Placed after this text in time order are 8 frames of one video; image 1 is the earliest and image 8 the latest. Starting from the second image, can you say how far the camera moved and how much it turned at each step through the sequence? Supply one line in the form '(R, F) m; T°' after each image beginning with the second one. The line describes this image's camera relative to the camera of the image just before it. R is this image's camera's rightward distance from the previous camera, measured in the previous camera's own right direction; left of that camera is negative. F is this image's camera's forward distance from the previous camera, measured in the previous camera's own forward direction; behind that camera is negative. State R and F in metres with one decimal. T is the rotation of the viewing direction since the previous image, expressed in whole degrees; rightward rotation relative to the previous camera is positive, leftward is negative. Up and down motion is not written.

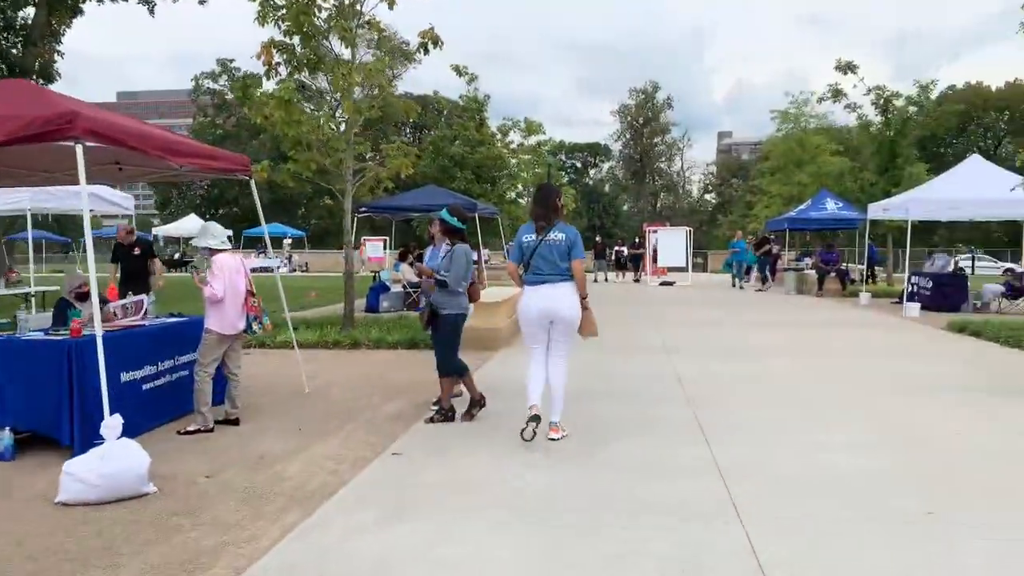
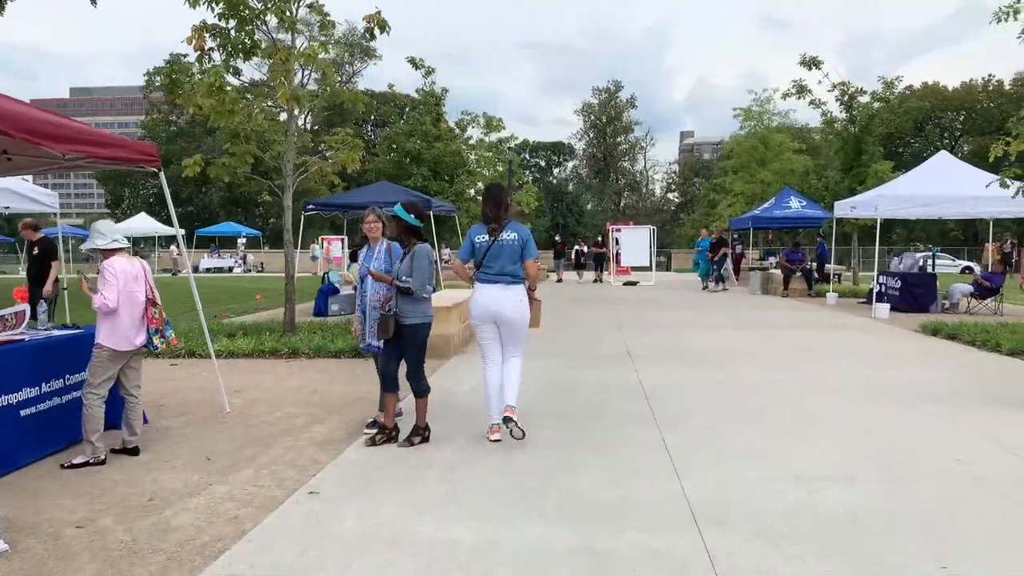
(+0.1, +0.7) m; +2°
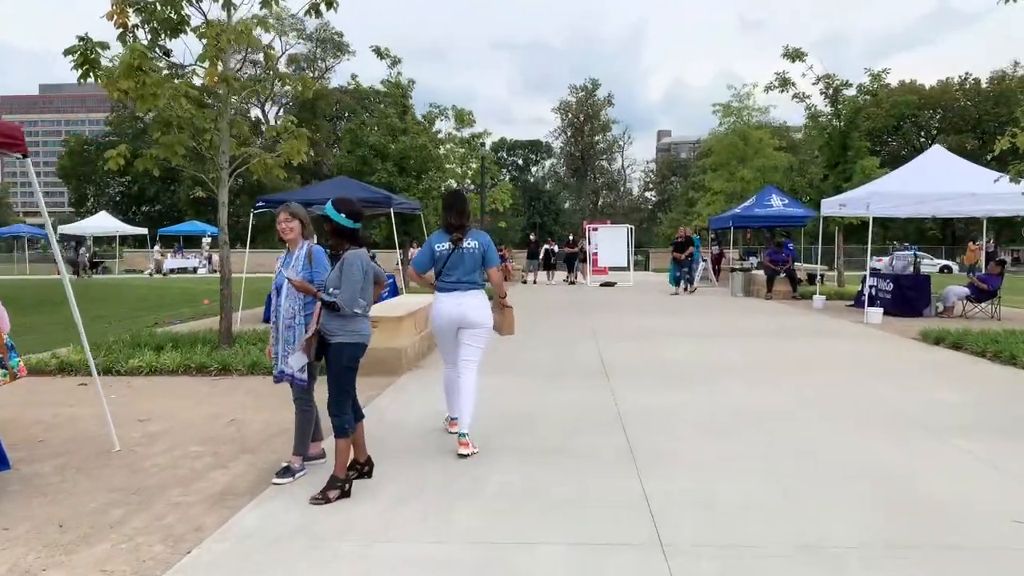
(+0.2, +1.1) m; +2°
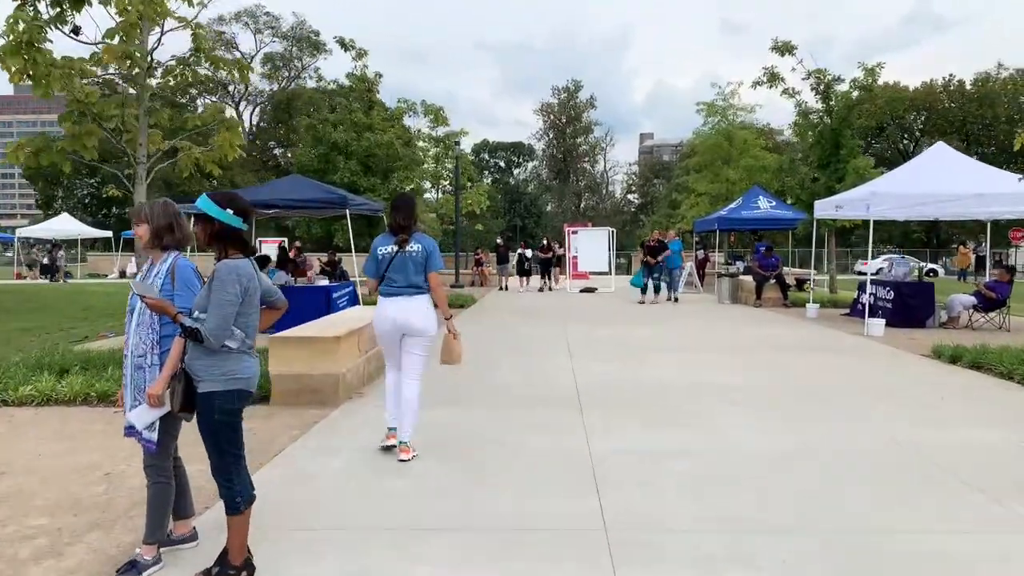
(+0.2, +1.2) m; +1°
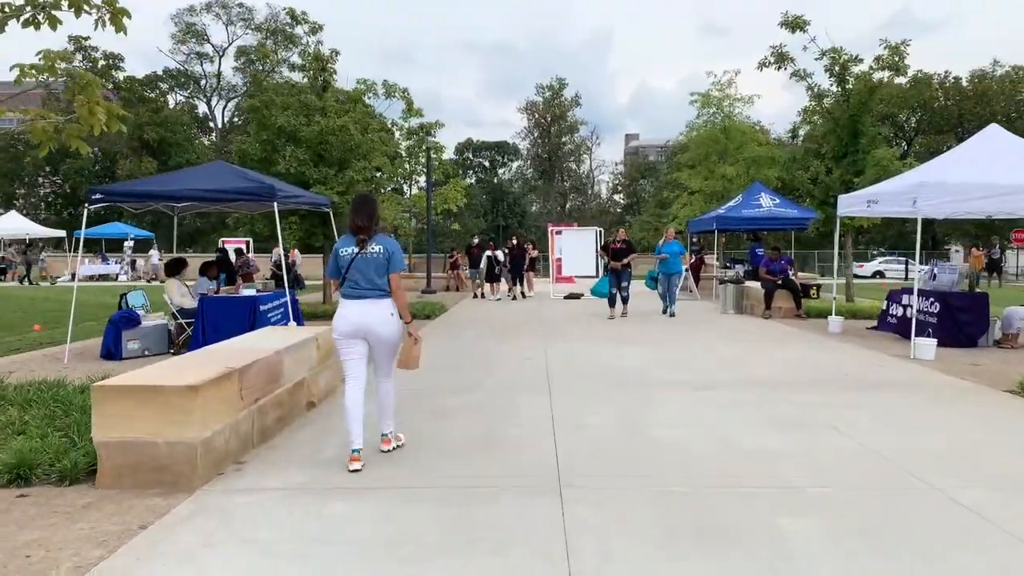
(+0.2, +2.3) m; +1°
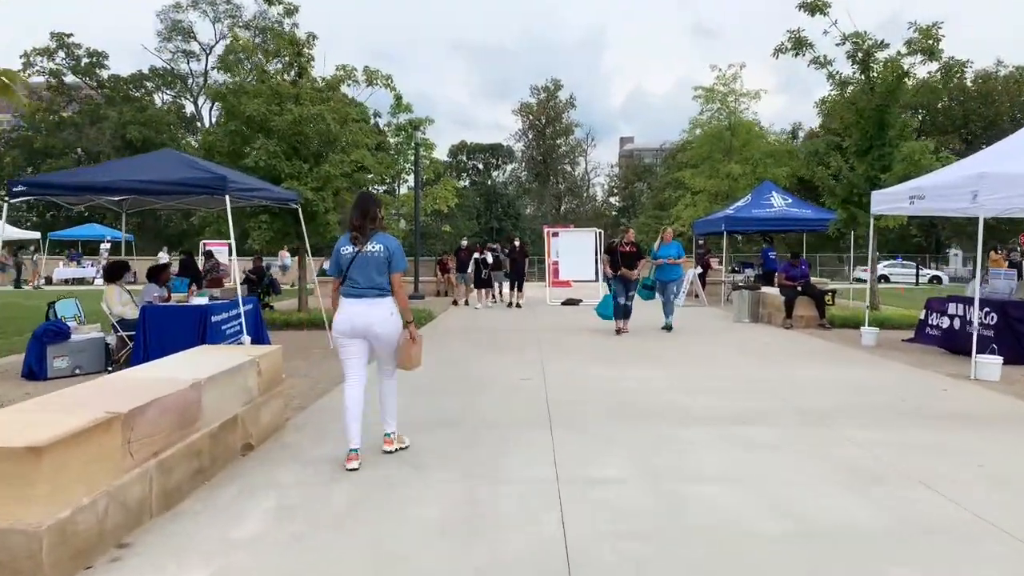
(0.0, +1.5) m; 0°
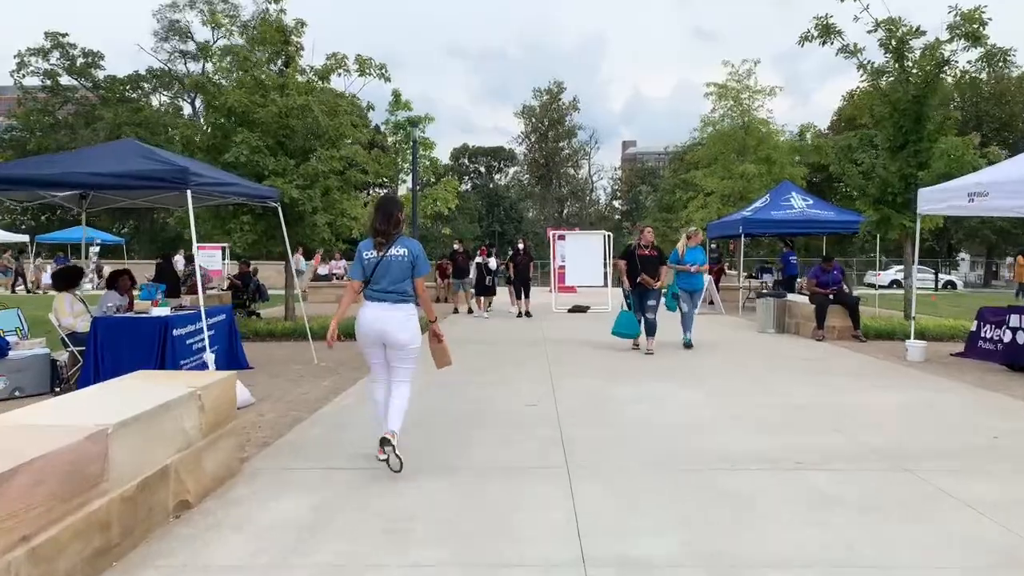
(0.0, +1.2) m; 0°
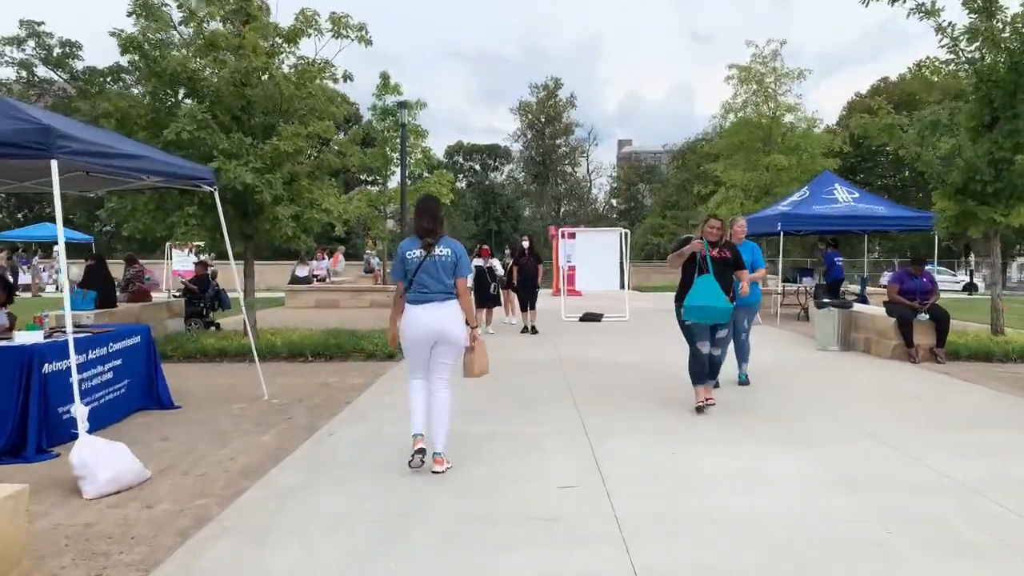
(-0.2, +2.4) m; 0°
